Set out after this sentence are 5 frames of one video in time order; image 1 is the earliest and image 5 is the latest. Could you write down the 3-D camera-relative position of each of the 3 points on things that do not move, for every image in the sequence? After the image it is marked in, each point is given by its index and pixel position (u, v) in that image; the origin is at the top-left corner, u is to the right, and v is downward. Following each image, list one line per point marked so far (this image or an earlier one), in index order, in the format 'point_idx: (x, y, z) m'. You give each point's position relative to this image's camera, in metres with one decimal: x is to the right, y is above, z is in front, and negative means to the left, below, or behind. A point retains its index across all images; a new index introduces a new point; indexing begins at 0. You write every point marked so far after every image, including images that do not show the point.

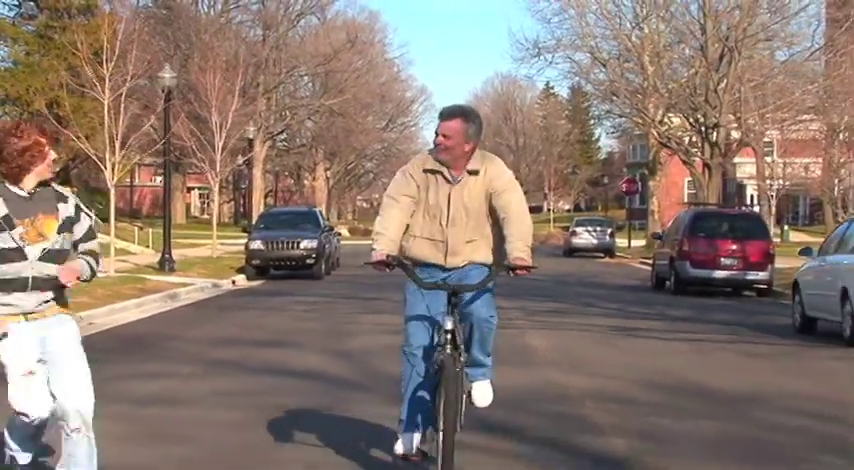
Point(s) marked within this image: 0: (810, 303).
0: (+4.7, -0.8, +15.0) m
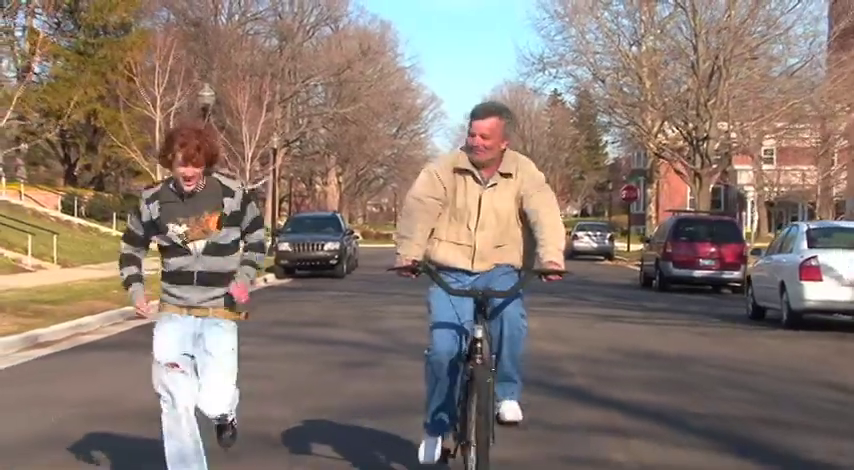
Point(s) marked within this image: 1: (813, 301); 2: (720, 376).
0: (+4.9, -0.9, +18.0) m
1: (+5.1, -0.9, +16.0) m
2: (+2.7, -1.3, +11.1) m
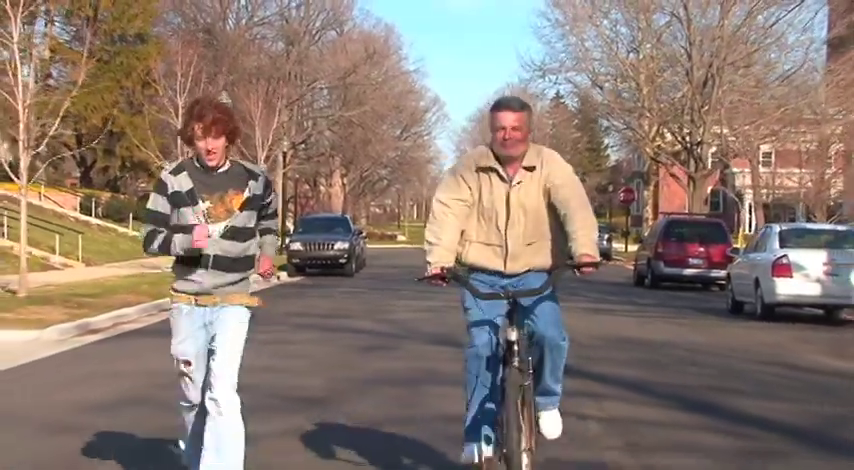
0: (+5.0, -0.9, +19.7) m
1: (+5.2, -0.9, +17.7) m
2: (+2.7, -1.3, +12.8) m
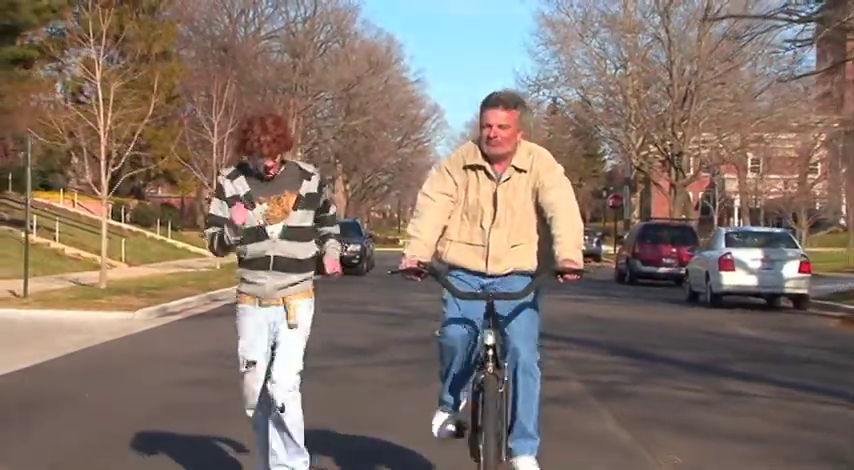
0: (+5.1, -0.9, +23.5) m
1: (+5.3, -0.9, +21.6) m
2: (+2.9, -1.3, +16.6) m
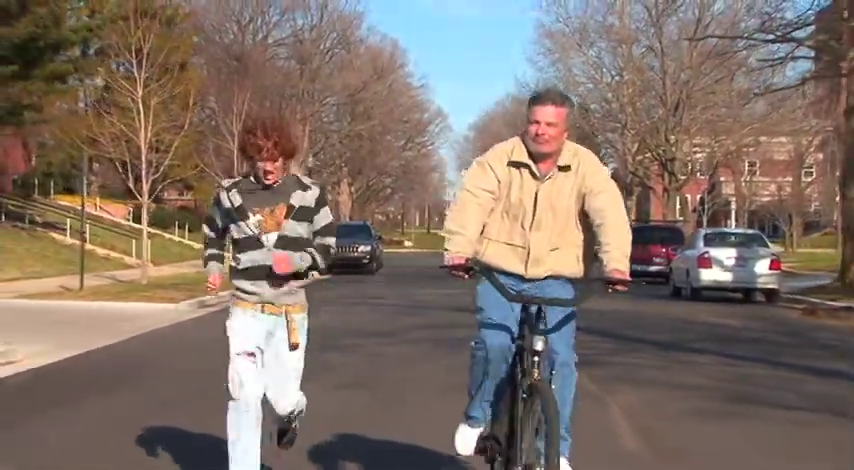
0: (+5.3, -0.9, +25.9) m
1: (+5.5, -0.9, +23.9) m
2: (+3.0, -1.3, +19.0) m
